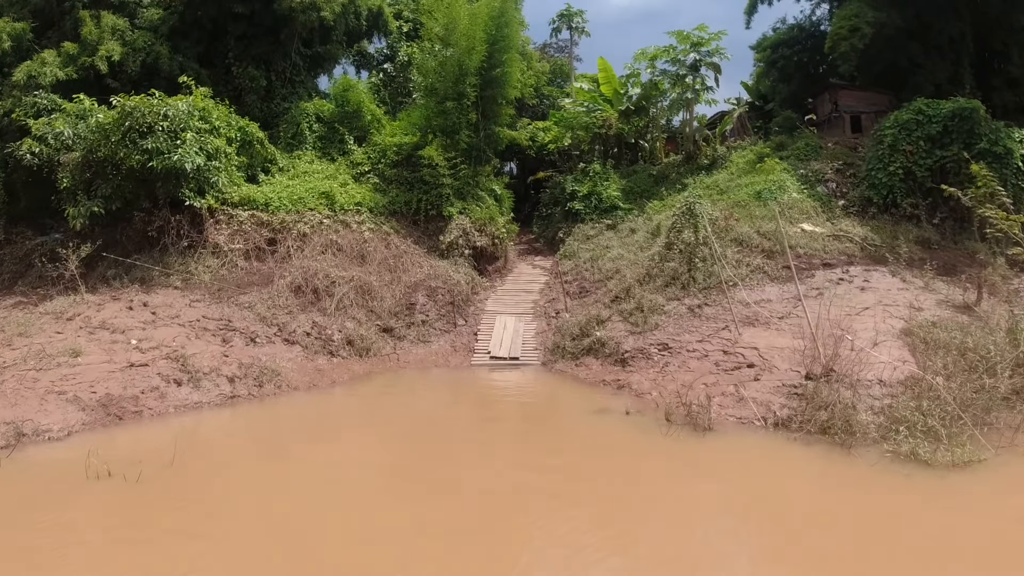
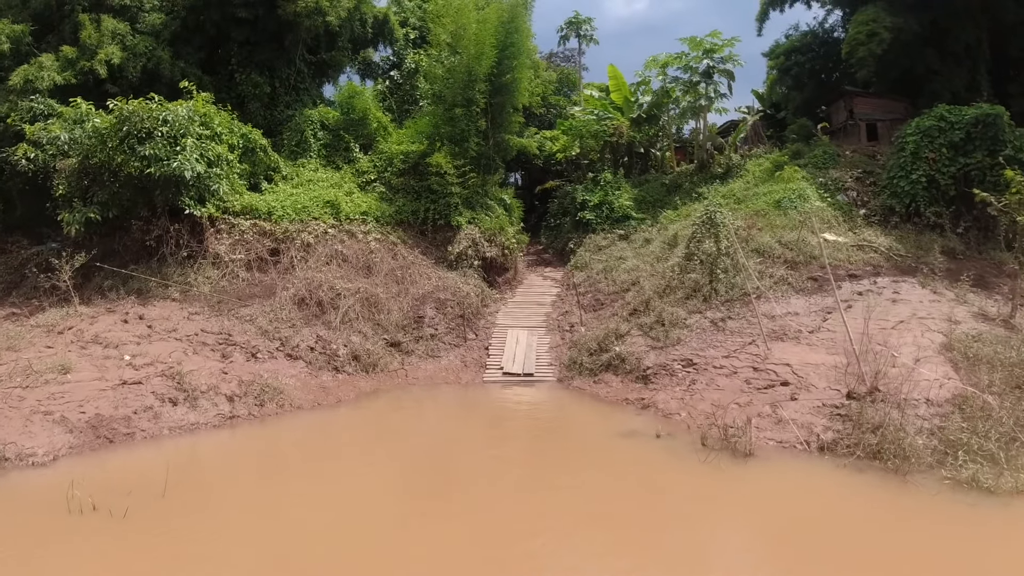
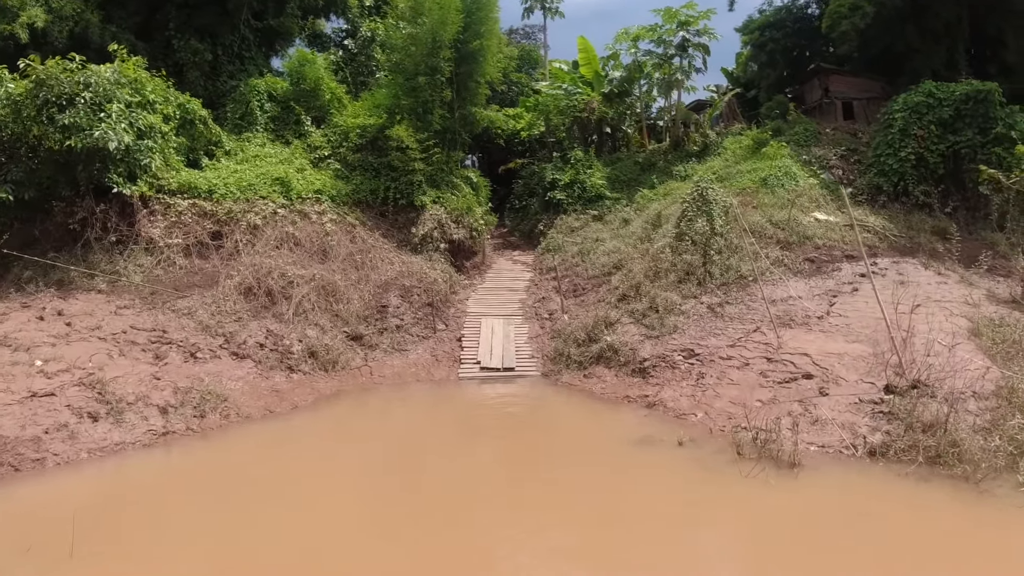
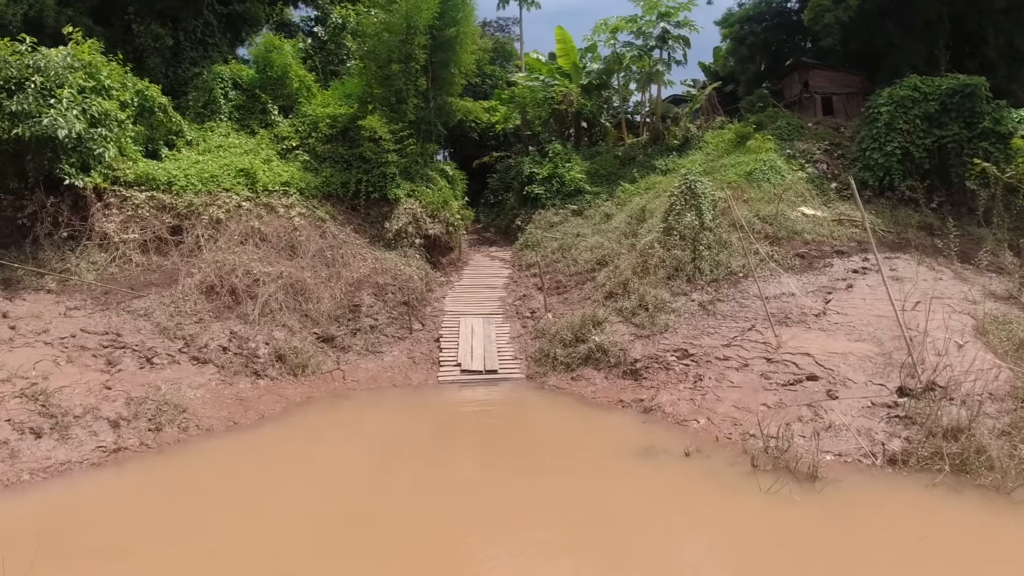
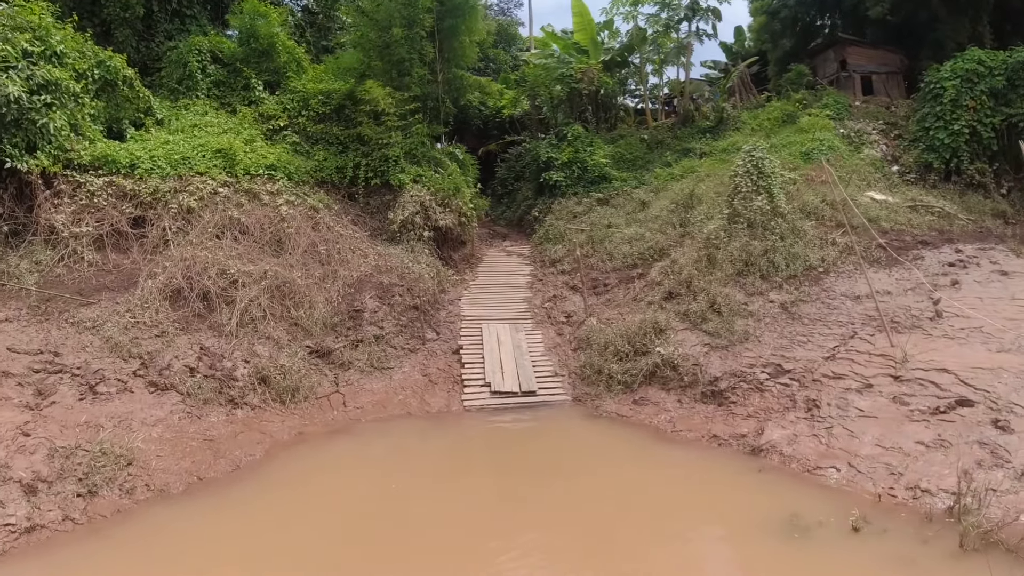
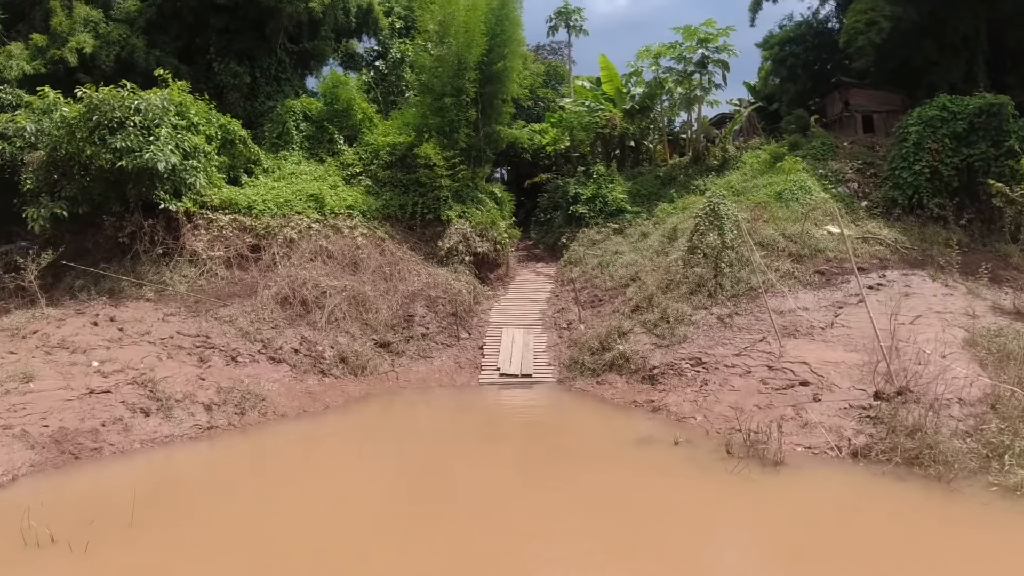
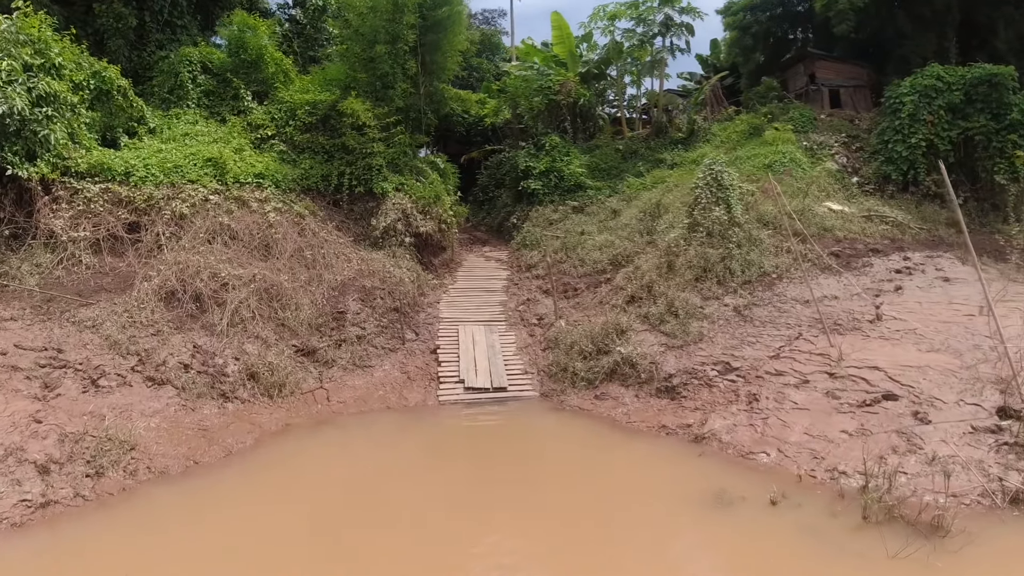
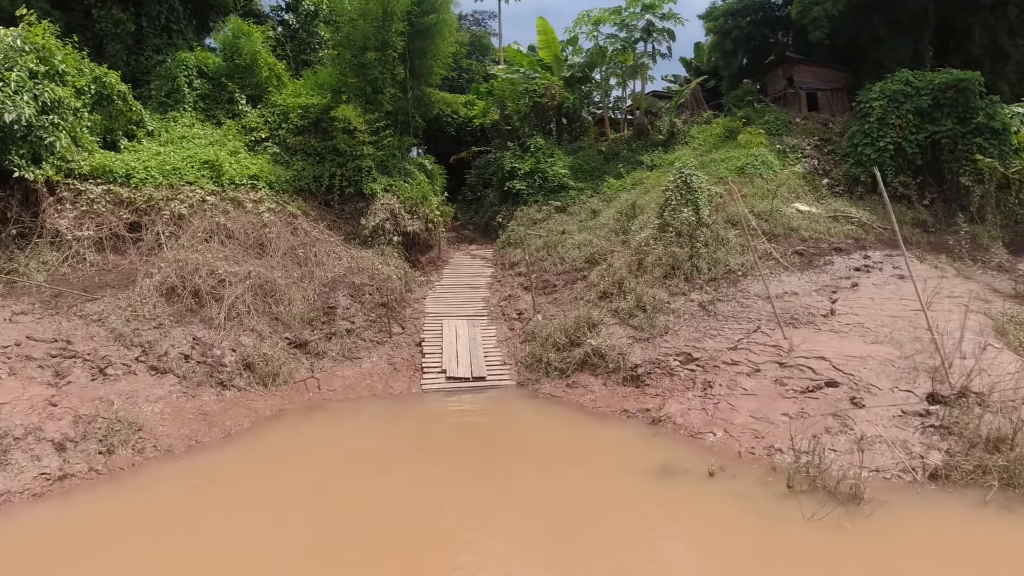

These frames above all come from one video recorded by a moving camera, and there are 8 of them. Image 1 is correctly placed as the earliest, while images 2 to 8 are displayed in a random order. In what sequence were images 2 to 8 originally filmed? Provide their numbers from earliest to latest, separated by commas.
2, 6, 3, 4, 8, 7, 5
